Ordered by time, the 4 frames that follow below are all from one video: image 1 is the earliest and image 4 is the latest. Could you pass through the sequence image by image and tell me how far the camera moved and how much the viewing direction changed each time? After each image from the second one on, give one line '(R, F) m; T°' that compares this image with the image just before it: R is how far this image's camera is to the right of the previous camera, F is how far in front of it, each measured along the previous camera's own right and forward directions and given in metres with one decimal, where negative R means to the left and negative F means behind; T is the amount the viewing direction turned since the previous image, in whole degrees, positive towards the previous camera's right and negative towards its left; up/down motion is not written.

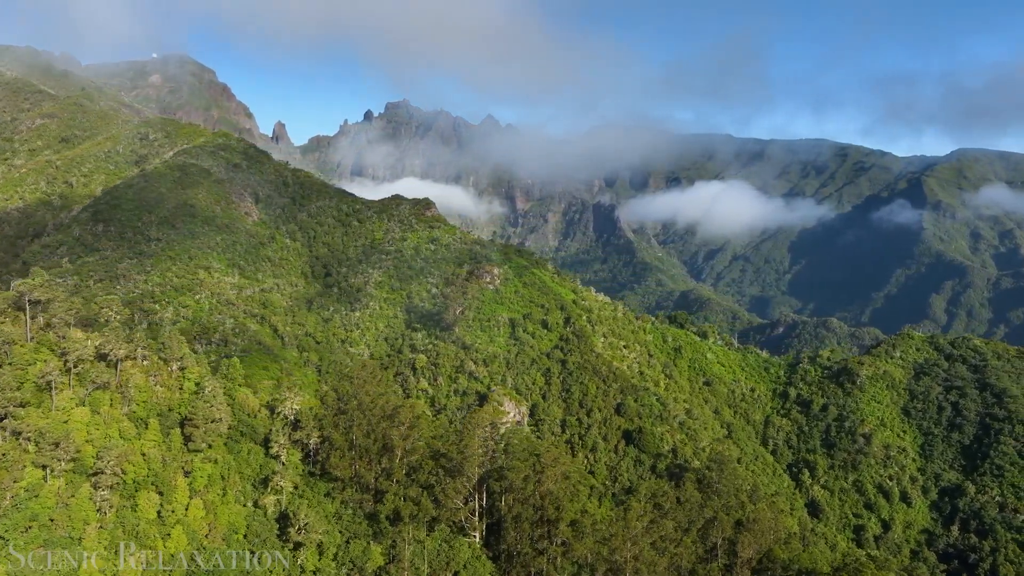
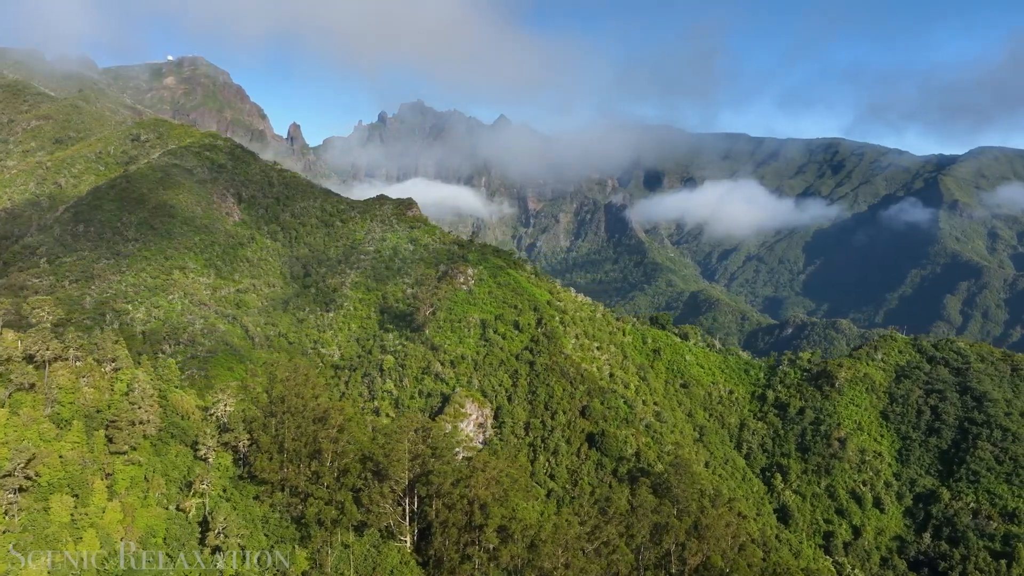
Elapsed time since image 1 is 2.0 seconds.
(+4.3, +0.7) m; -1°
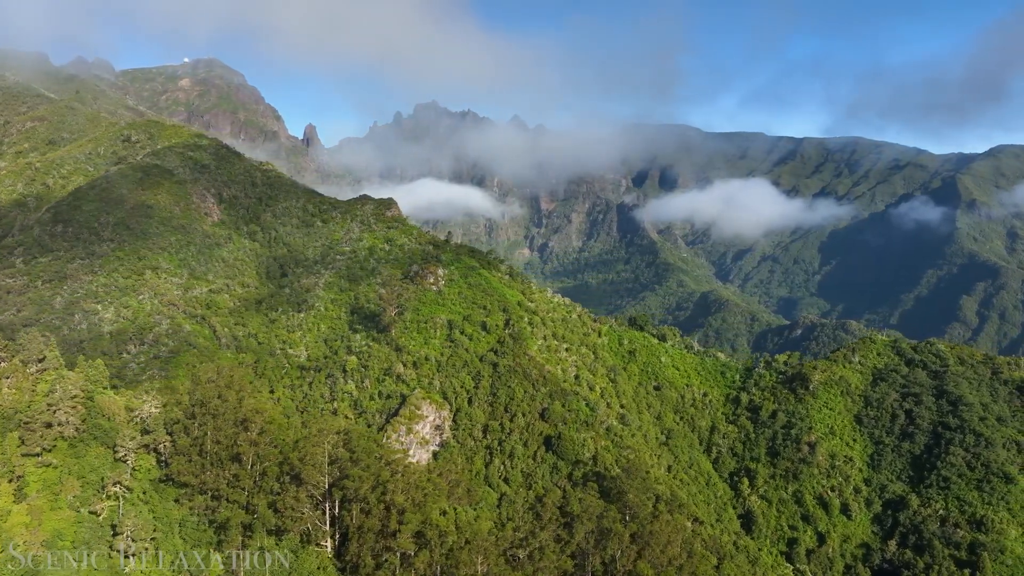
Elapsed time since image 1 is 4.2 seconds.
(+4.8, +0.7) m; -1°
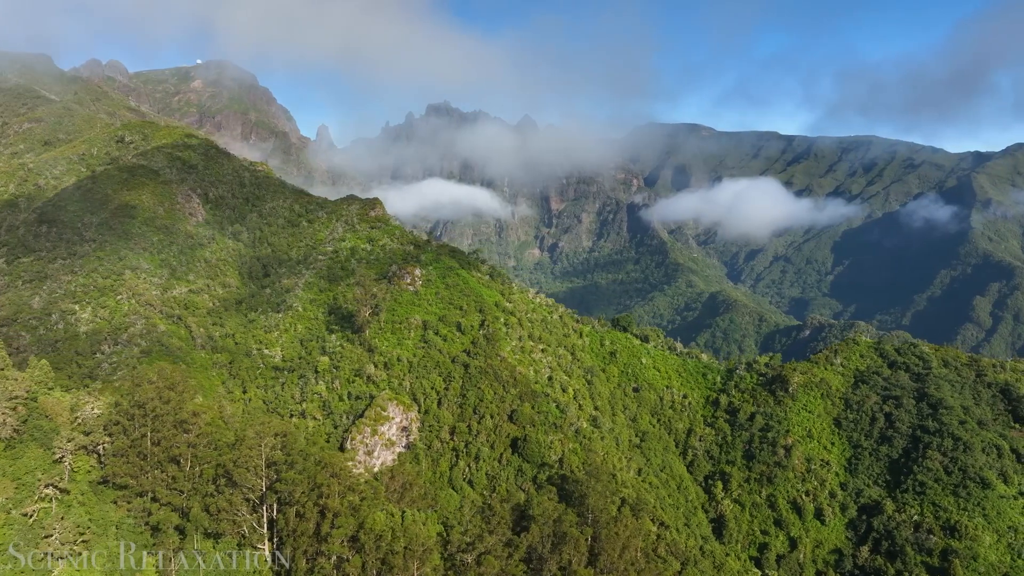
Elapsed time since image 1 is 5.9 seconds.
(+3.7, +0.5) m; -1°
